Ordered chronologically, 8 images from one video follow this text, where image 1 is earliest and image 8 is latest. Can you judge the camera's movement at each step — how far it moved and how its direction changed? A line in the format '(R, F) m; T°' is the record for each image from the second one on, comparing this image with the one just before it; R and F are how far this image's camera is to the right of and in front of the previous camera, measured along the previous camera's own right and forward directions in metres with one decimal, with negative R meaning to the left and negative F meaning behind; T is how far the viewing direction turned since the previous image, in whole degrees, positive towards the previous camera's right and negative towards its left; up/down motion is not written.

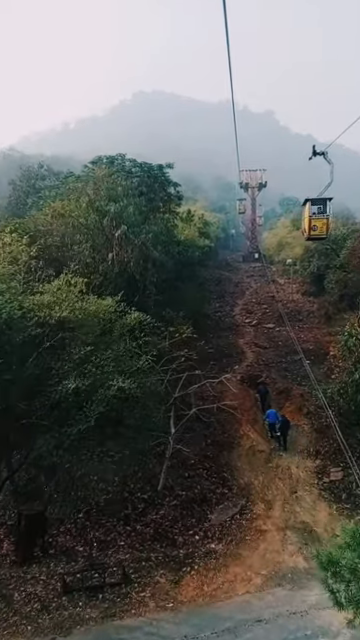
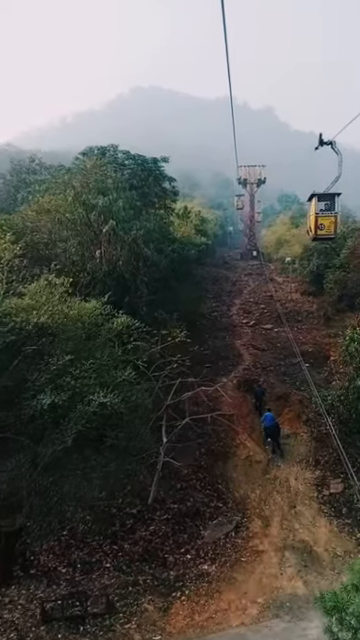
(+0.1, +0.7) m; 0°
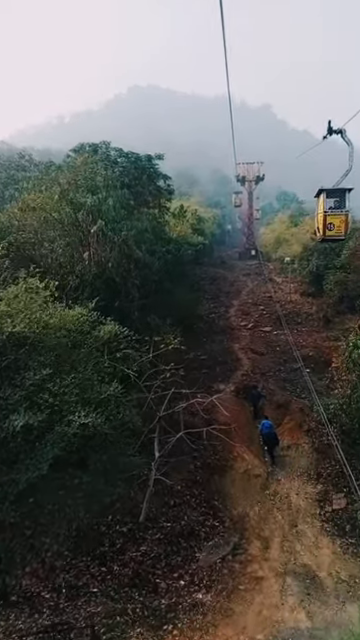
(+0.1, +0.6) m; 0°
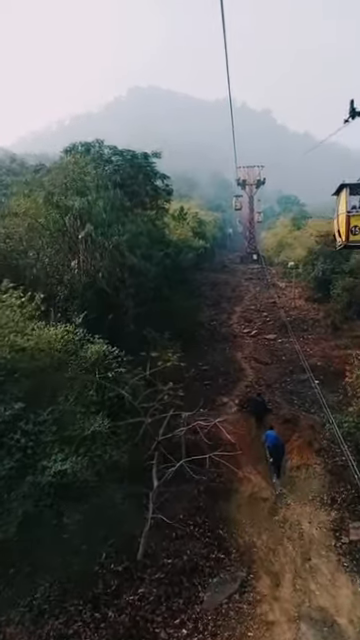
(+0.1, +0.9) m; 0°
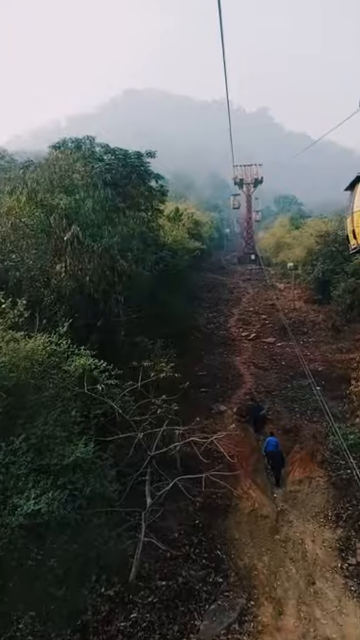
(+0.1, +0.6) m; 0°
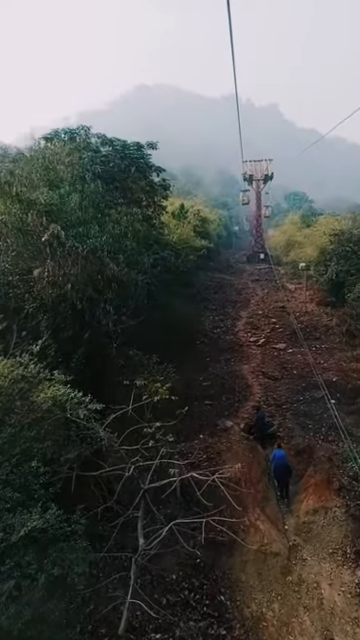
(+0.2, +1.1) m; -1°
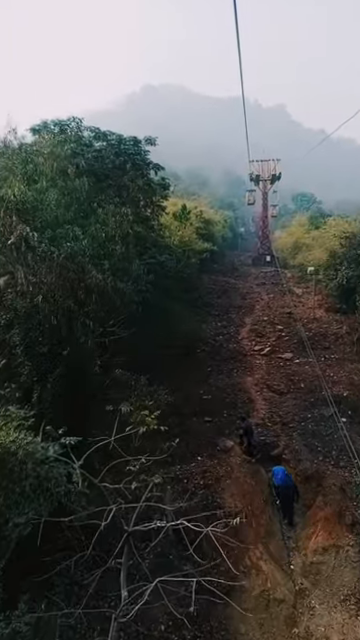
(+0.2, +1.0) m; -1°
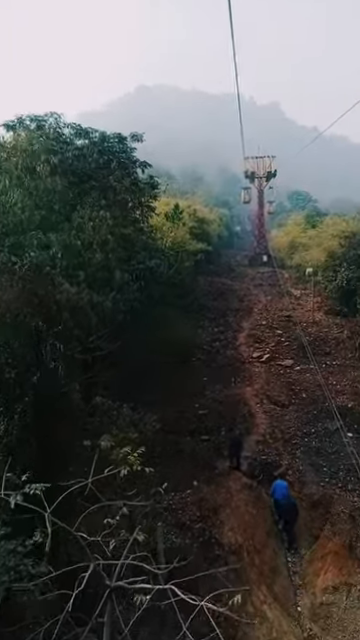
(+0.1, +0.9) m; 0°
